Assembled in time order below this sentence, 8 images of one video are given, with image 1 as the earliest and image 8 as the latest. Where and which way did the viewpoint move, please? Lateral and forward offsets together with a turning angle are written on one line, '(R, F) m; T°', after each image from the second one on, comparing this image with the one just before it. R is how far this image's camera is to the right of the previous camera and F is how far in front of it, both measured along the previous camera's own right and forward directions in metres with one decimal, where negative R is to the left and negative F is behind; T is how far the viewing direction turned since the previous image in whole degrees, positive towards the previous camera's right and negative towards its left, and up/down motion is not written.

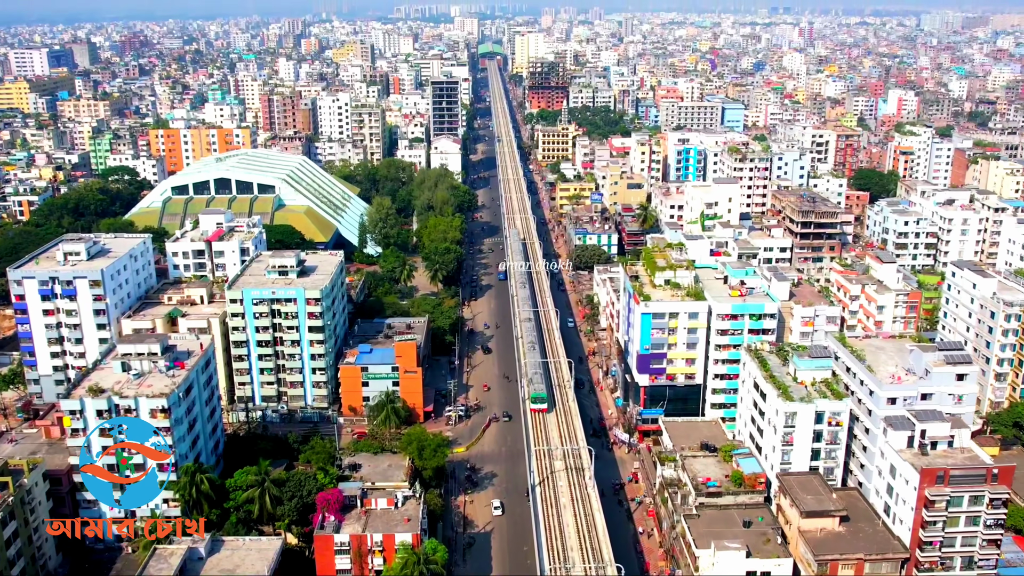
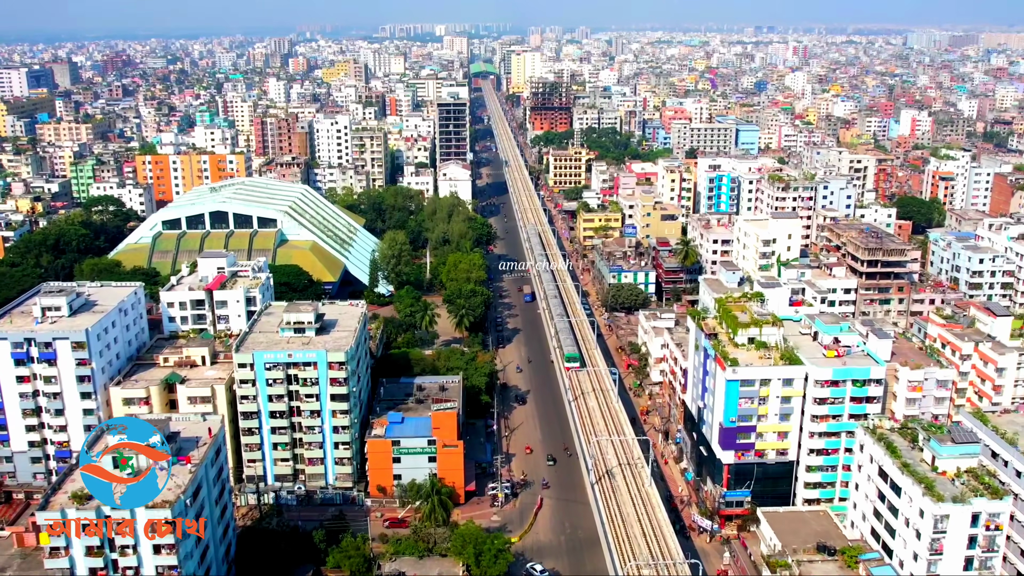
(-3.2, +7.3) m; +1°
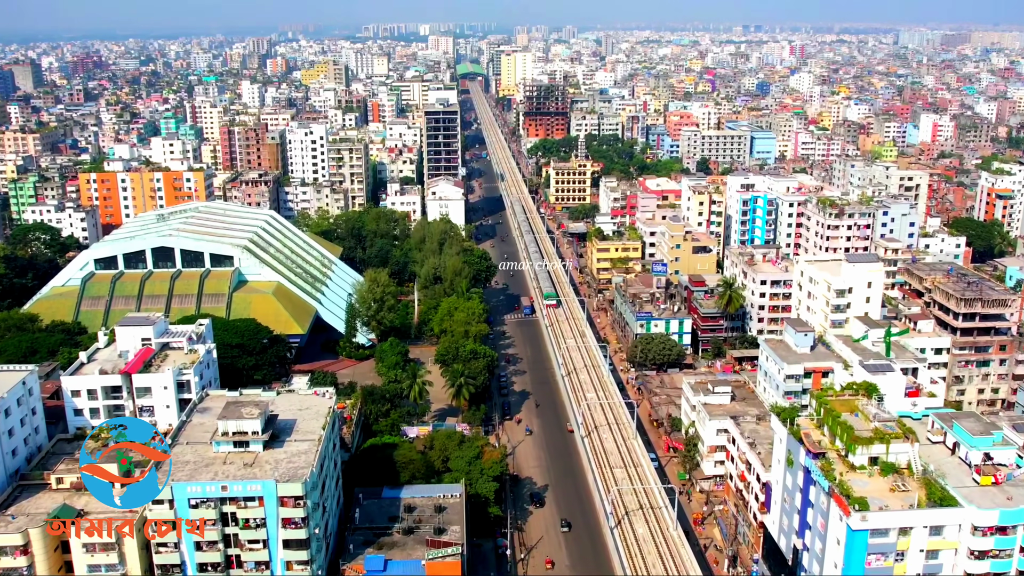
(-1.2, +12.5) m; +1°
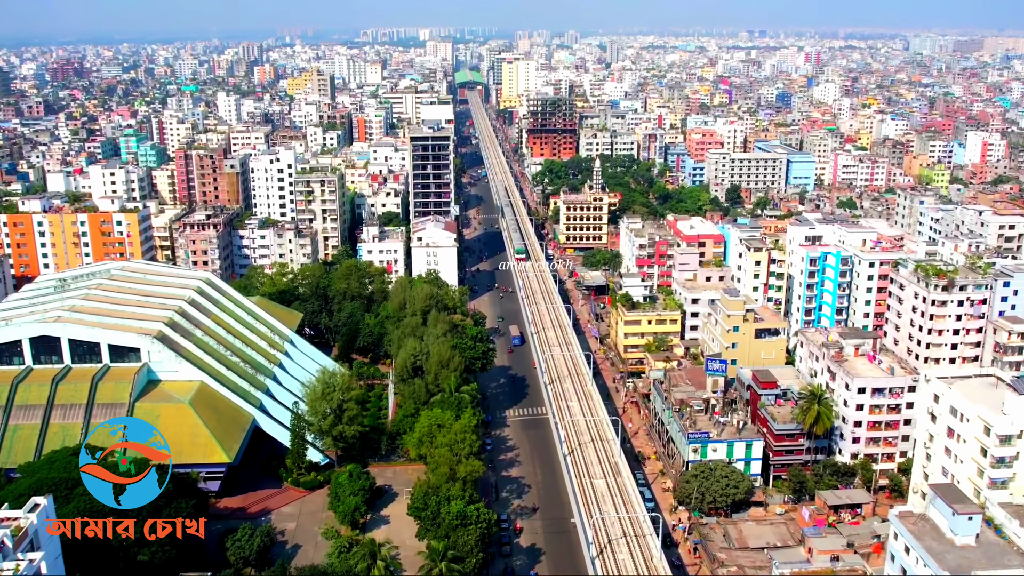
(-0.2, +16.1) m; 0°
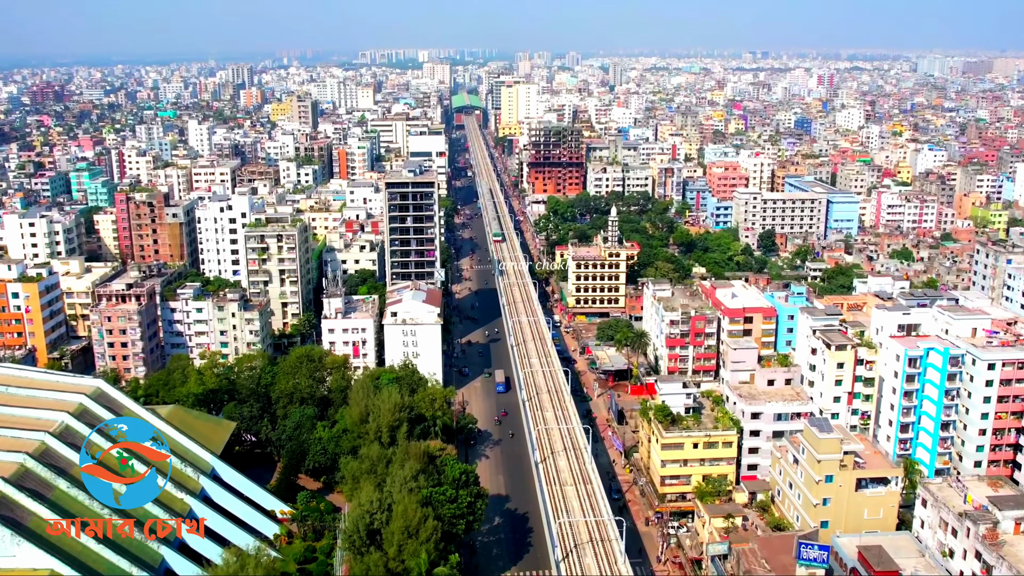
(+0.1, +14.9) m; 0°
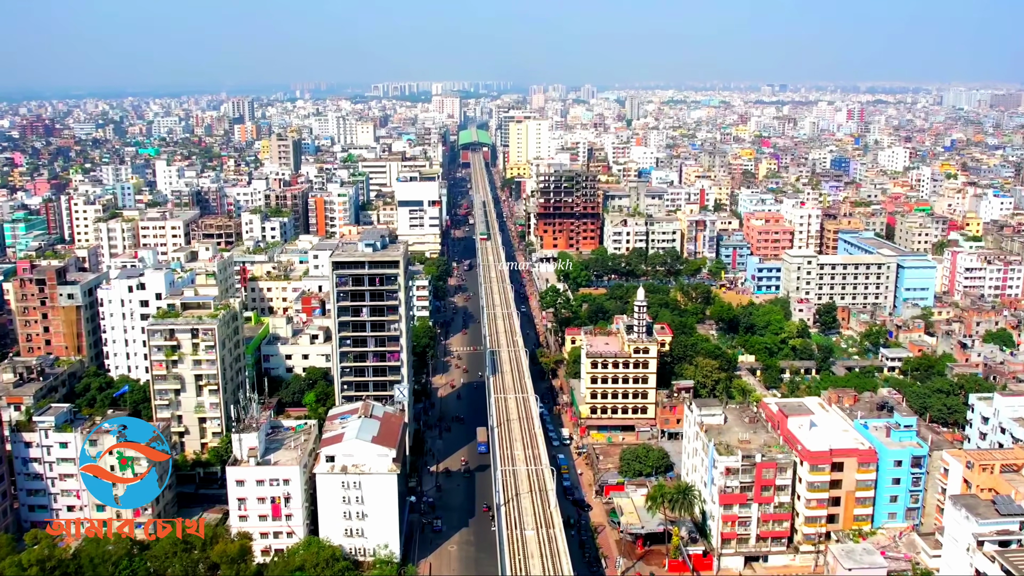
(+1.1, +17.3) m; -1°
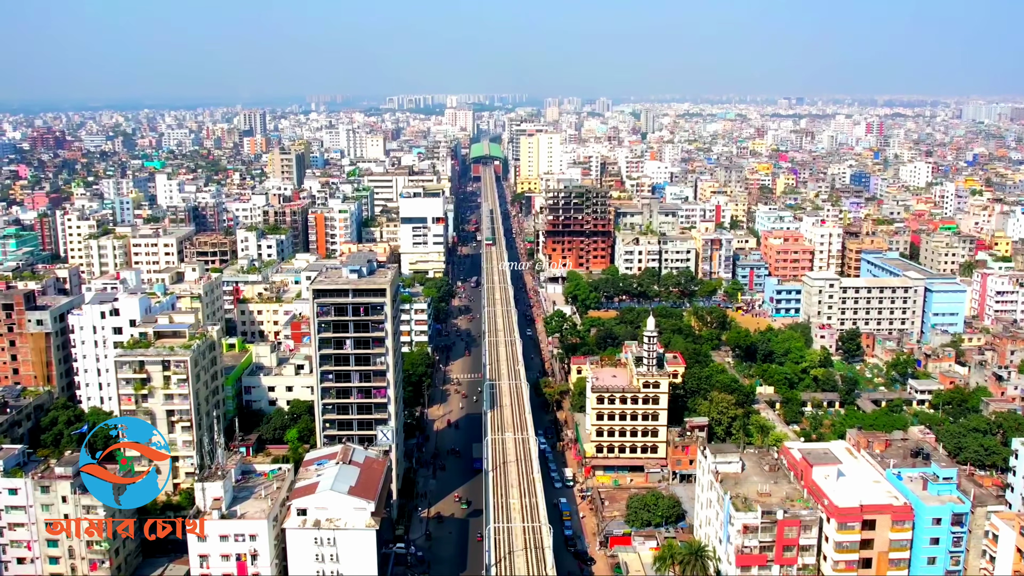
(+0.8, +4.1) m; -1°
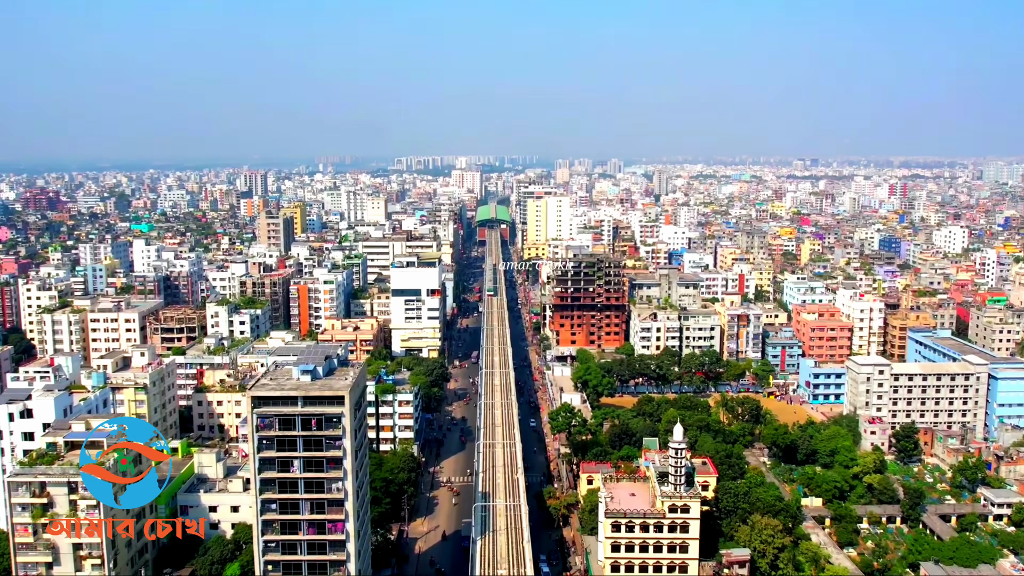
(+0.5, +9.9) m; -1°
